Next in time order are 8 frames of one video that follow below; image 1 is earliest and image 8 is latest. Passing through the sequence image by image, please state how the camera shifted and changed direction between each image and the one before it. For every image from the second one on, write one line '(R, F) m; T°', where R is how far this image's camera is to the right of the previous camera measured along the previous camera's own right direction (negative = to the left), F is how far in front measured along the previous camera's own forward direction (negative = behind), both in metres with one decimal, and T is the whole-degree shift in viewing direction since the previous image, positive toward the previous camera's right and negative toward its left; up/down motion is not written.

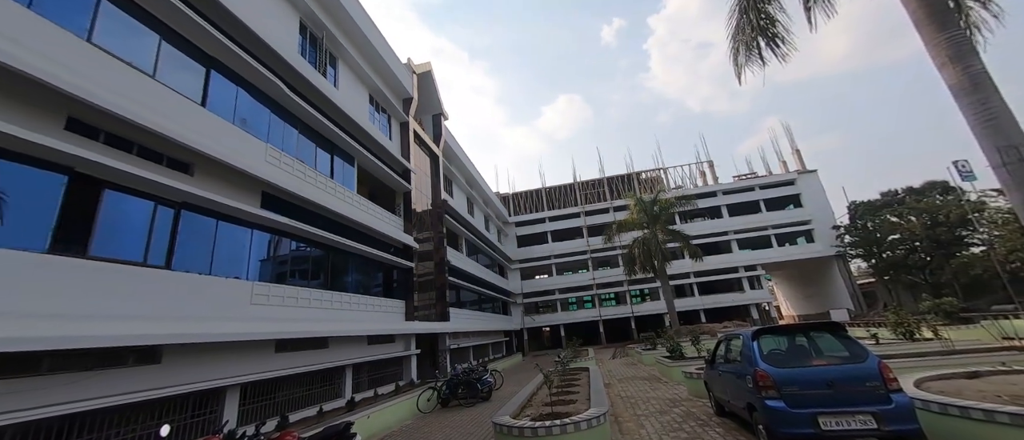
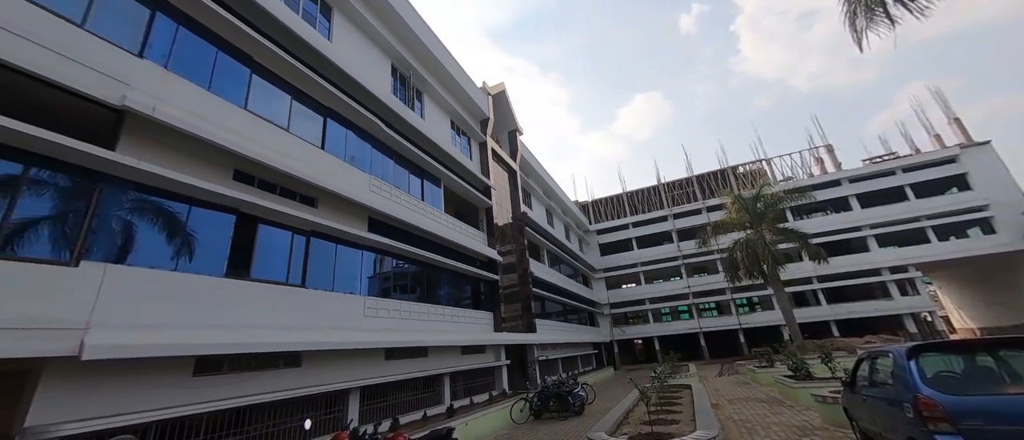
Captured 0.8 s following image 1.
(+0.4, 0.0) m; -14°
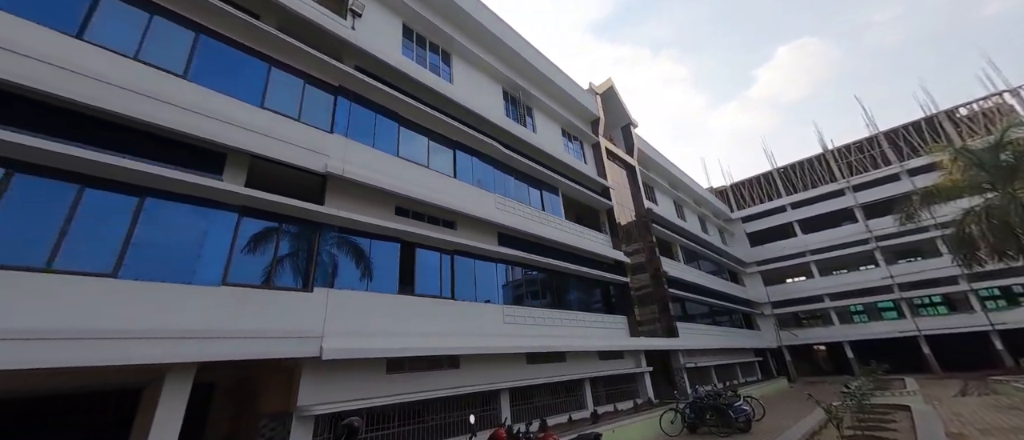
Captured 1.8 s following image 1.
(+0.8, 0.0) m; -22°
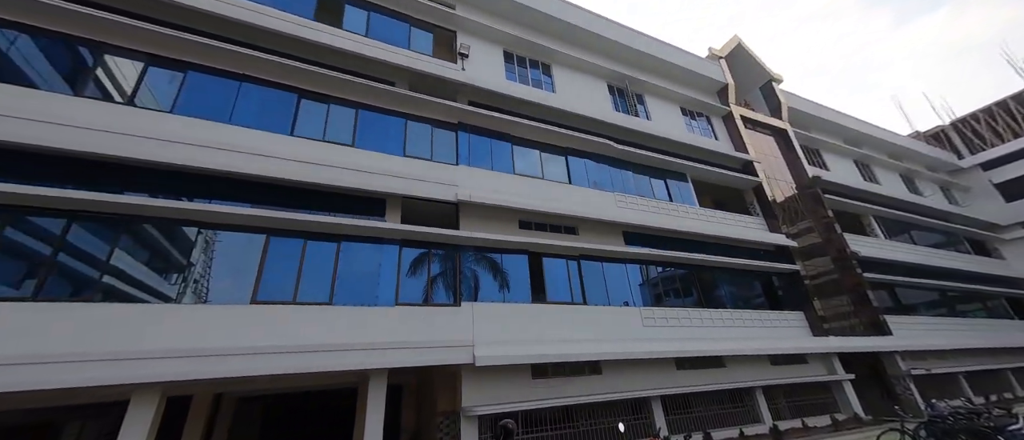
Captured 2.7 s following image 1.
(+0.8, +0.1) m; -23°
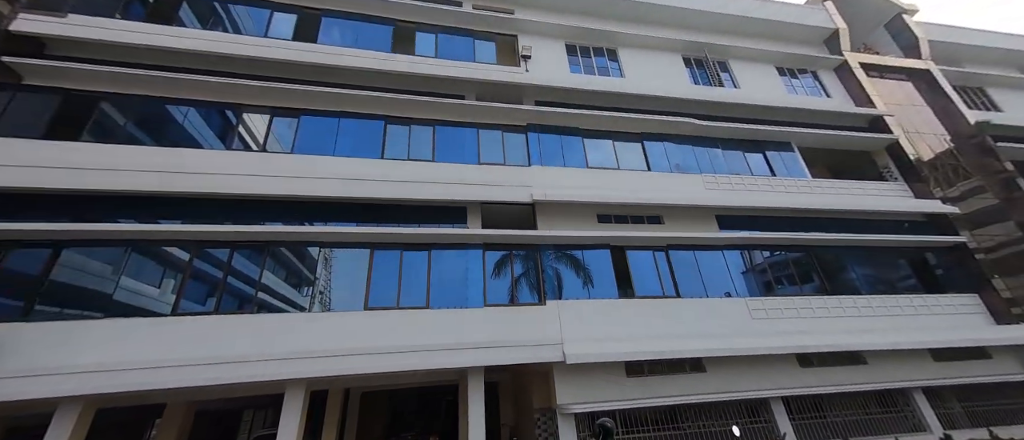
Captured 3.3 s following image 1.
(+0.4, 0.0) m; -14°
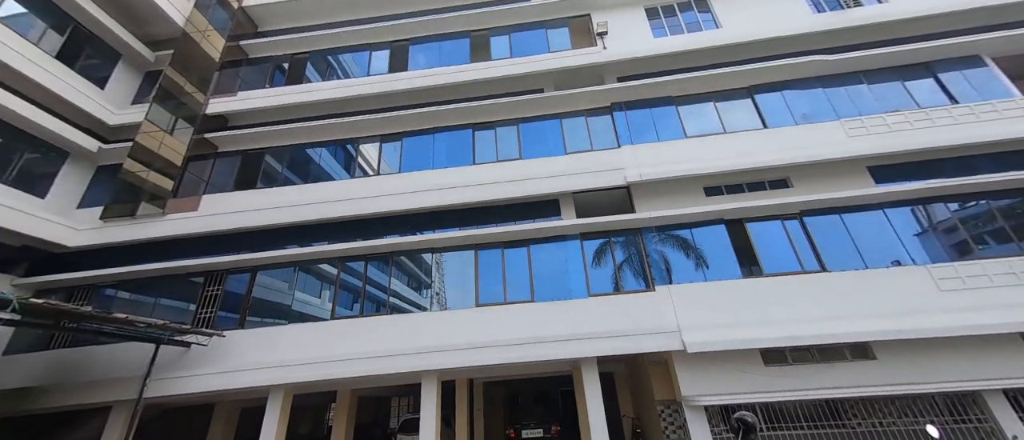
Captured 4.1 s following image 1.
(+0.4, +0.1) m; -17°
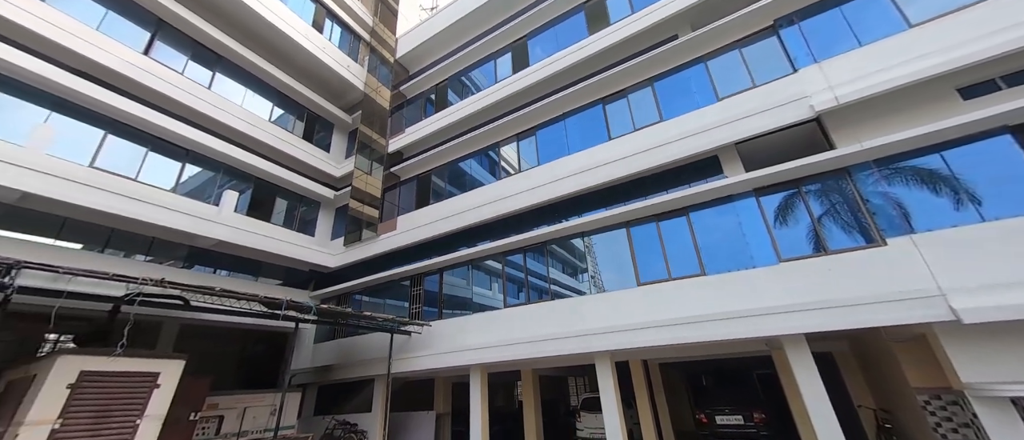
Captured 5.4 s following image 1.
(+0.6, +0.2) m; -26°
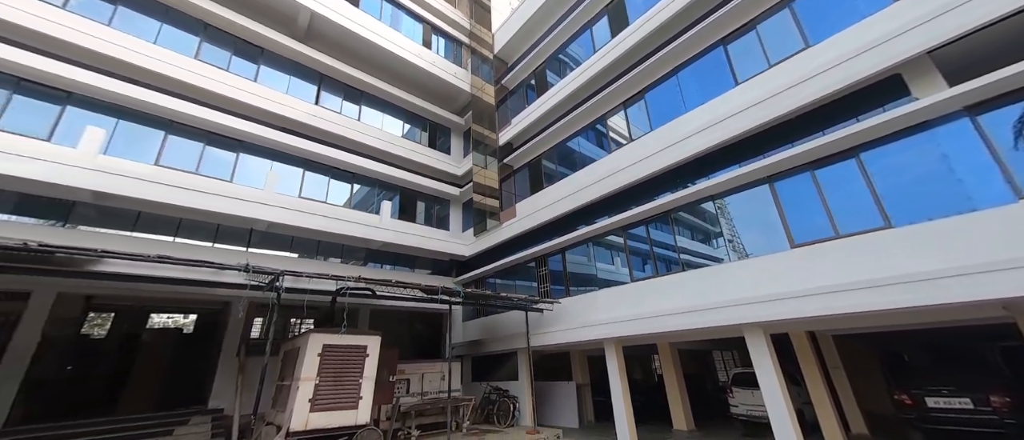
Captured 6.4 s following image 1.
(+0.6, 0.0) m; -21°
